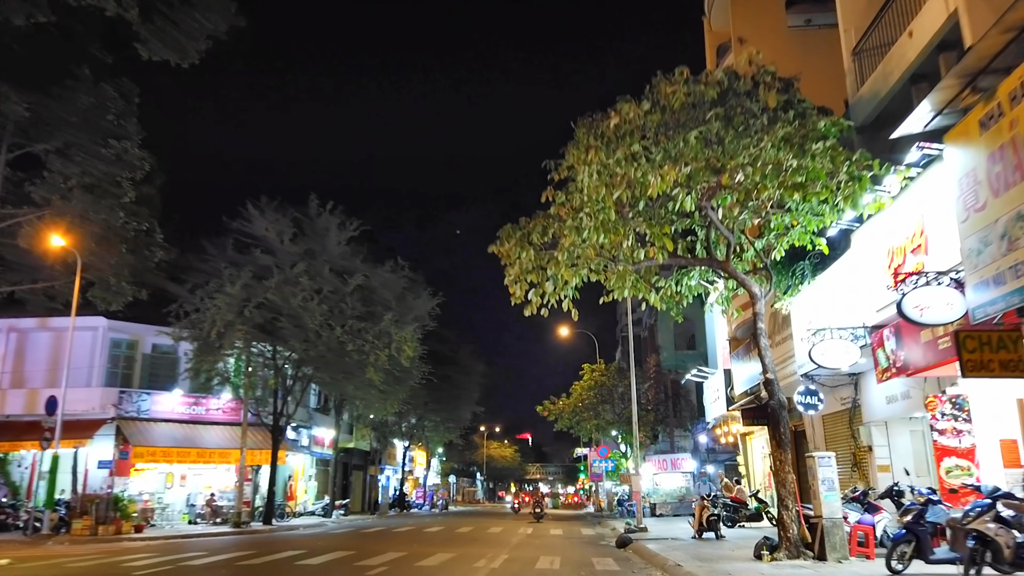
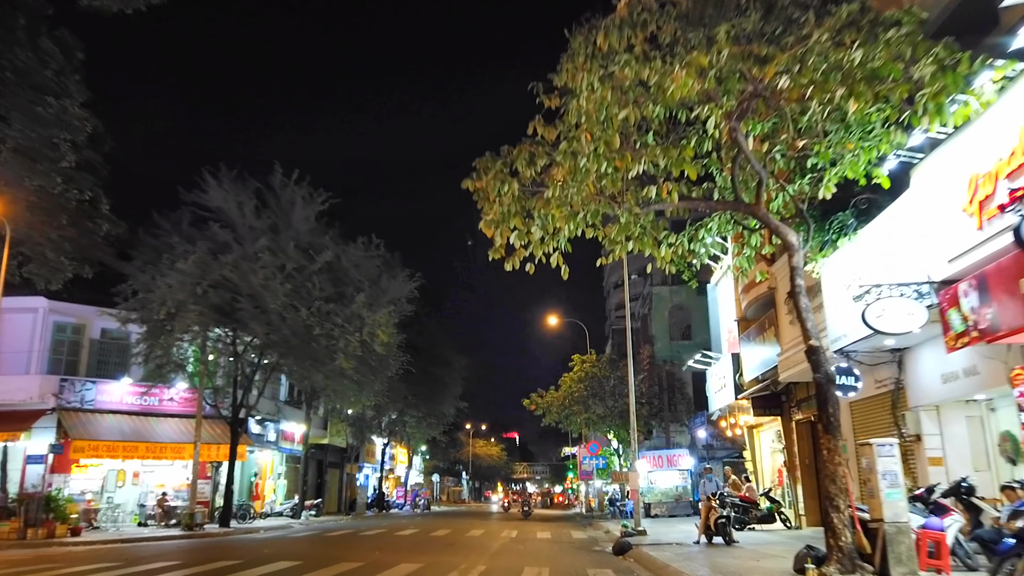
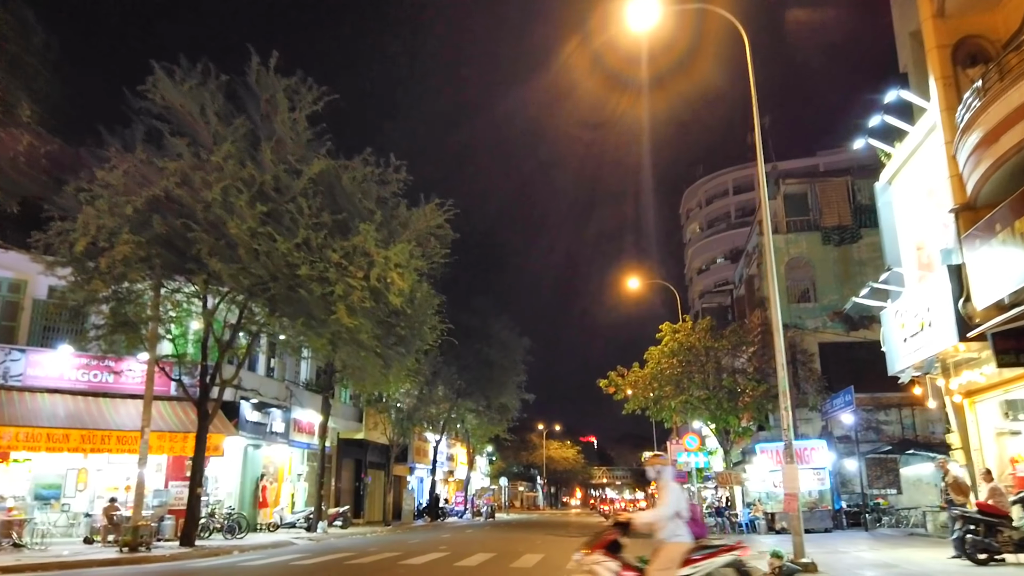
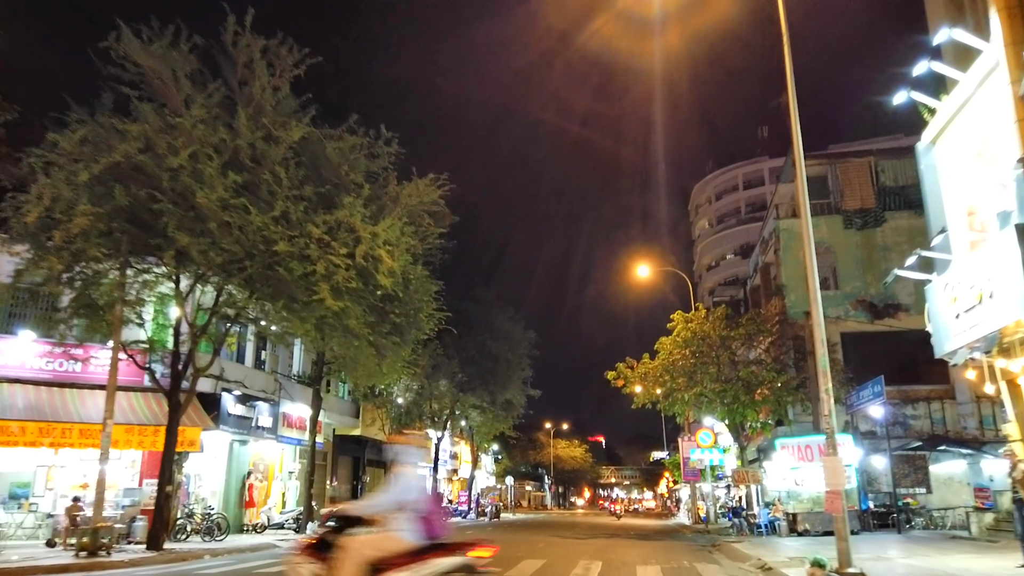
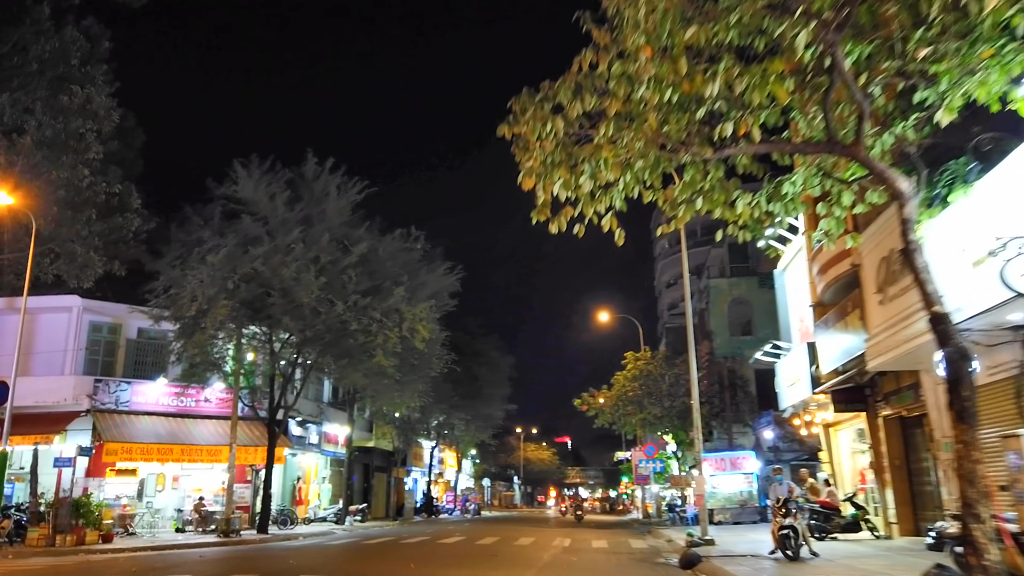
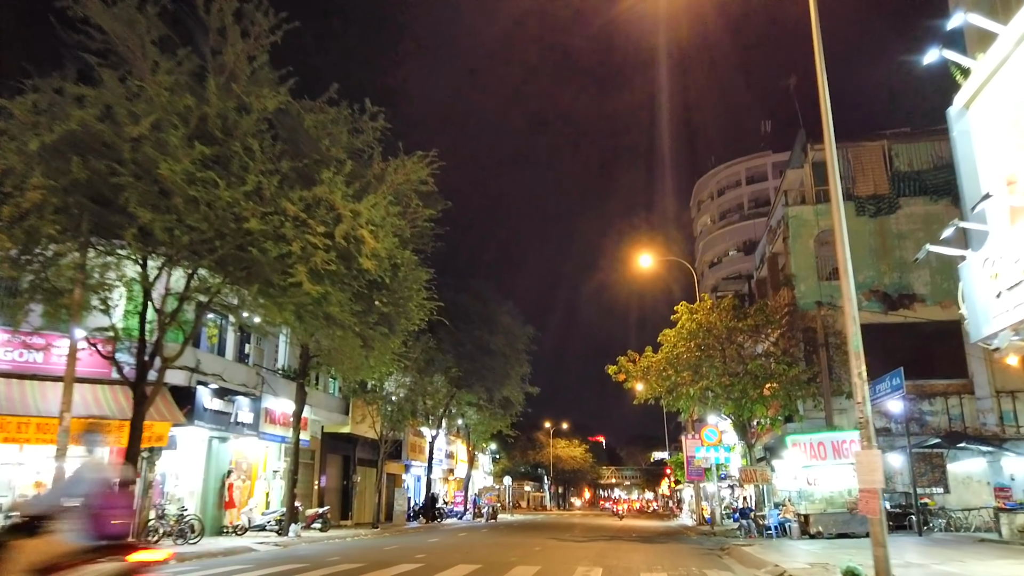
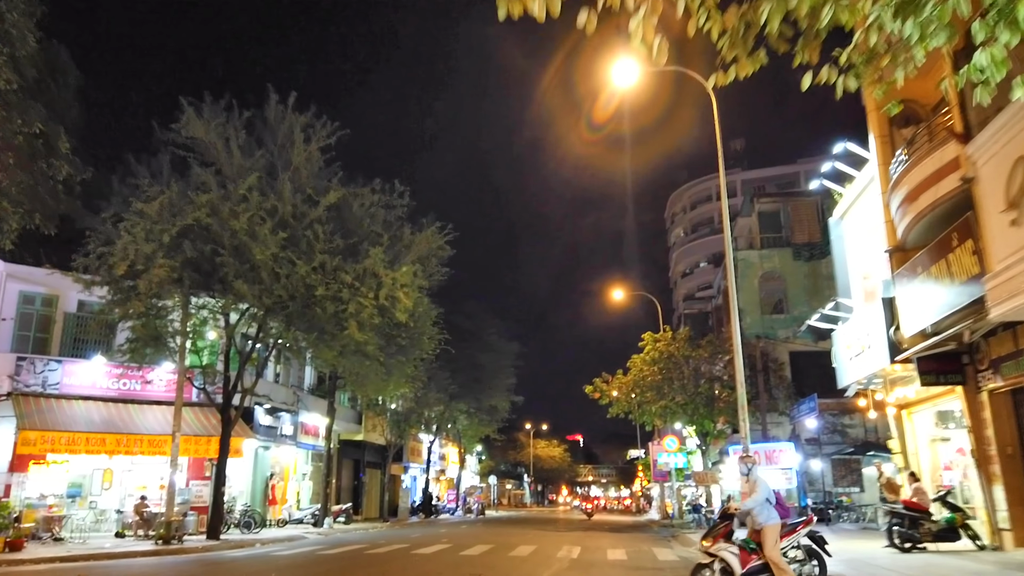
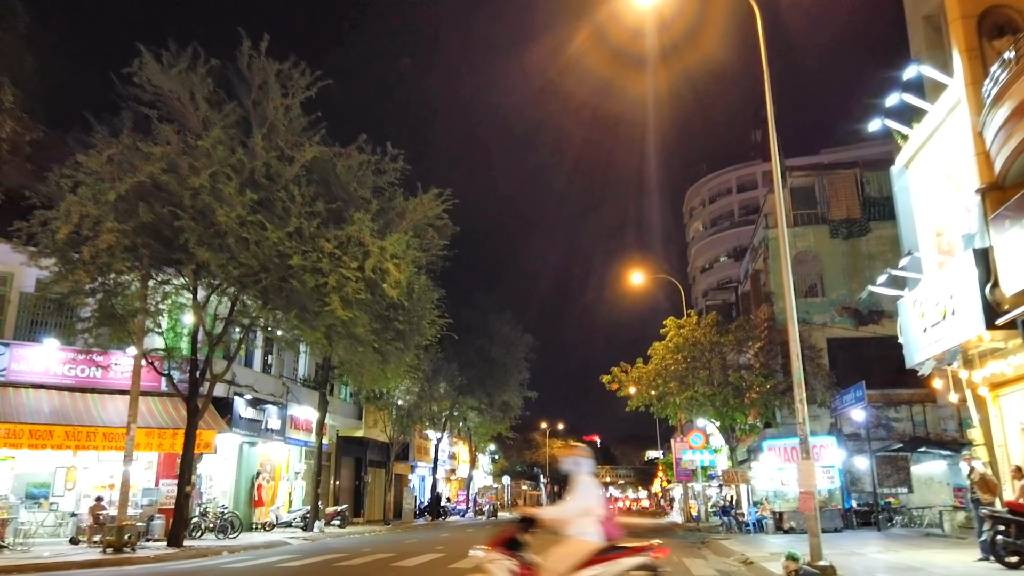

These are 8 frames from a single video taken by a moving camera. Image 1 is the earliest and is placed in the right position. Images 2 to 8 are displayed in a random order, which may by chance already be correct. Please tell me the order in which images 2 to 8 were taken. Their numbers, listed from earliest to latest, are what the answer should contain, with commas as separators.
2, 5, 7, 3, 8, 4, 6
